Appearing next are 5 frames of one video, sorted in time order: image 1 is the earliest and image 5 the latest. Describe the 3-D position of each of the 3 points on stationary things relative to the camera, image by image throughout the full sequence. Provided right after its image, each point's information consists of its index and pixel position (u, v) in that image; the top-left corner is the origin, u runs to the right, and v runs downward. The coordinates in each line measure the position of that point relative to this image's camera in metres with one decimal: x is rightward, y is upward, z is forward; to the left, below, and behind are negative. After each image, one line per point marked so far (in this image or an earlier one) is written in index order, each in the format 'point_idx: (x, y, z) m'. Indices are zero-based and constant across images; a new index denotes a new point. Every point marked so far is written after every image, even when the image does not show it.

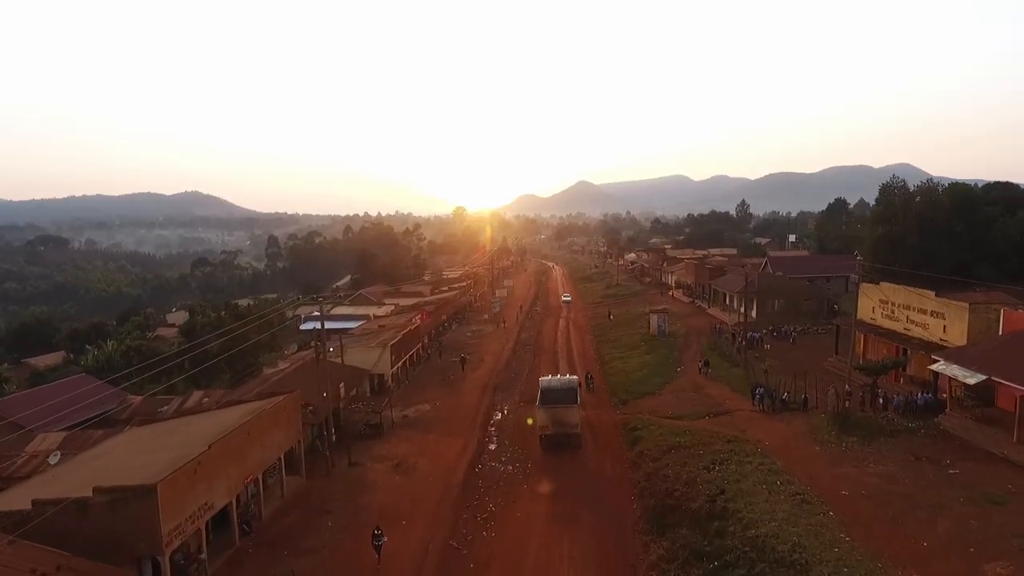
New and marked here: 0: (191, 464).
0: (-10.9, -6.0, +18.6) m
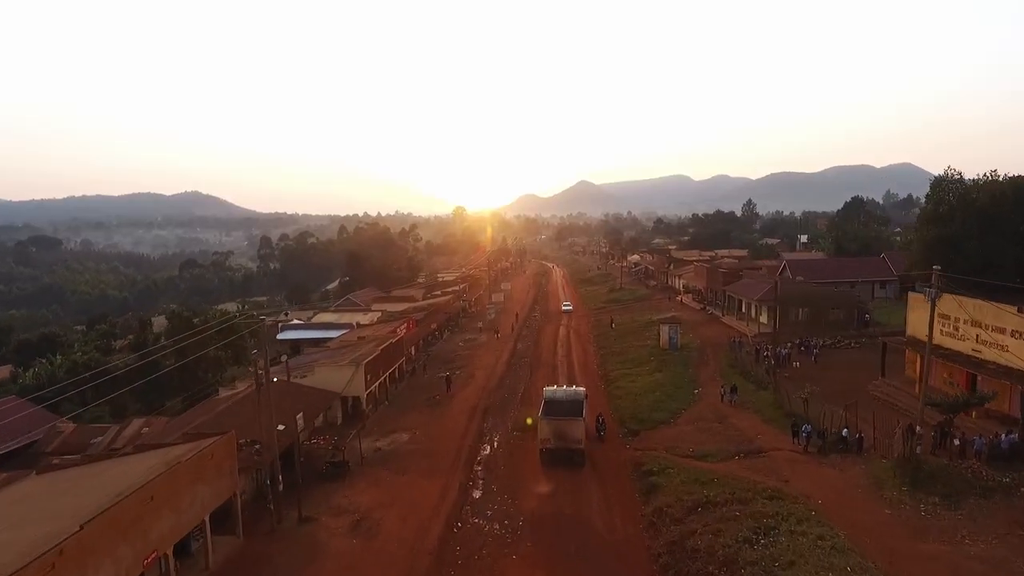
0: (-11.4, -6.6, +13.5) m
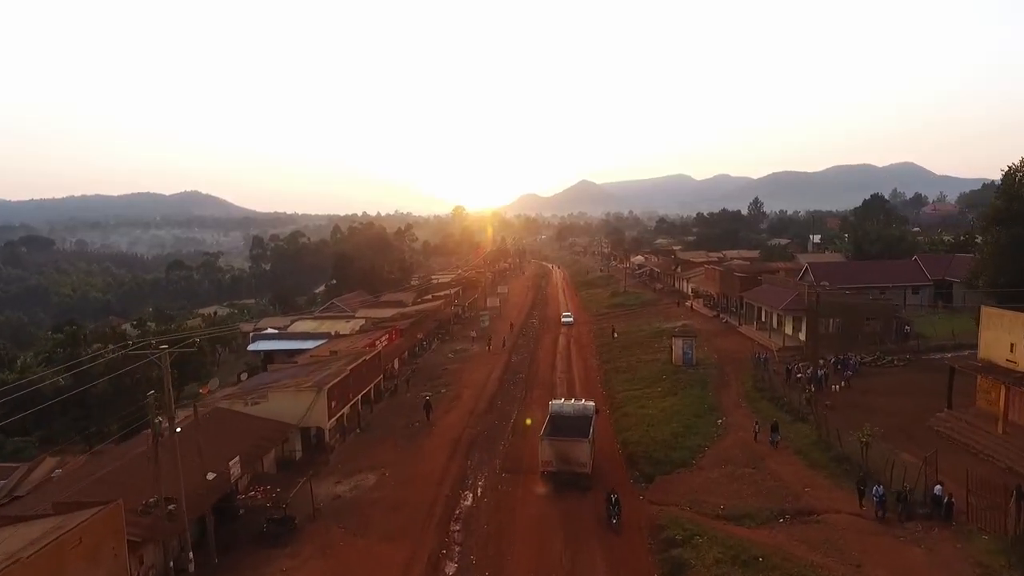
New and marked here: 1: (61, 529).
0: (-12.0, -7.2, +8.2) m
1: (-11.9, -6.4, +14.6) m
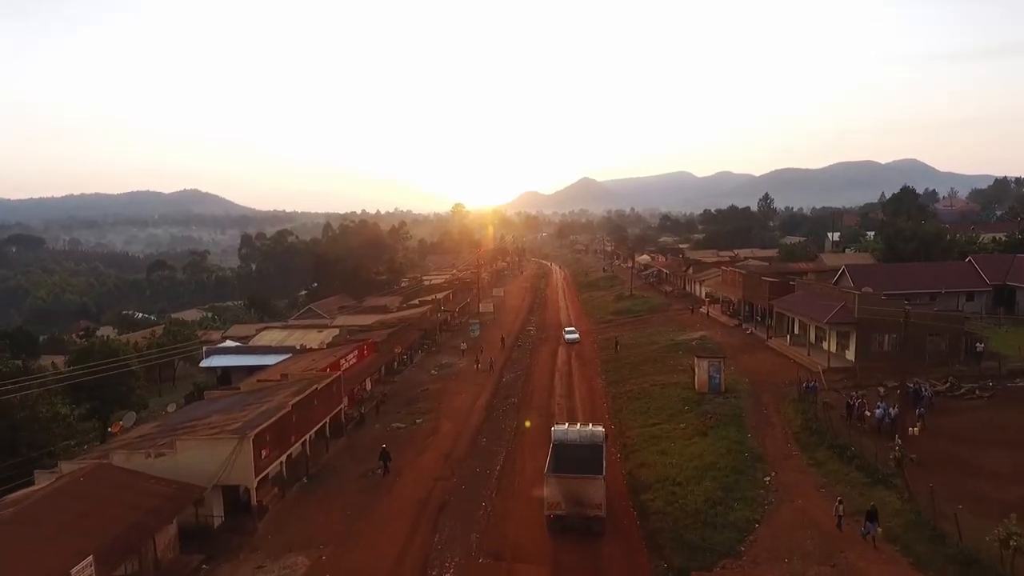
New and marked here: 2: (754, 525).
0: (-12.8, -7.9, +1.3) m
1: (-12.7, -7.1, +7.7) m
2: (+8.5, -8.2, +18.9) m
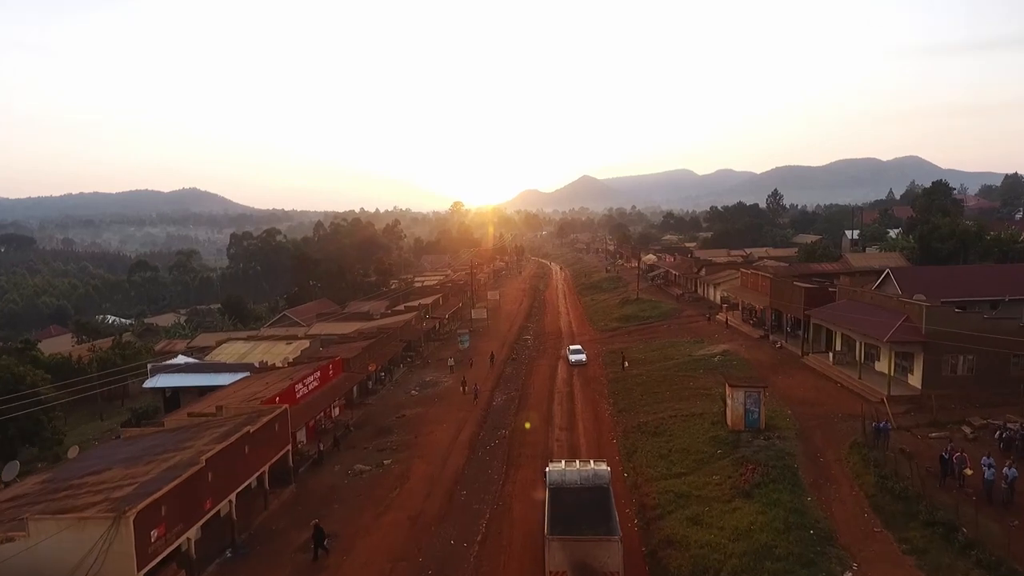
0: (-13.4, -8.6, -4.9) m
1: (-13.3, -7.8, +1.6) m
2: (+7.9, -8.8, +12.7) m
